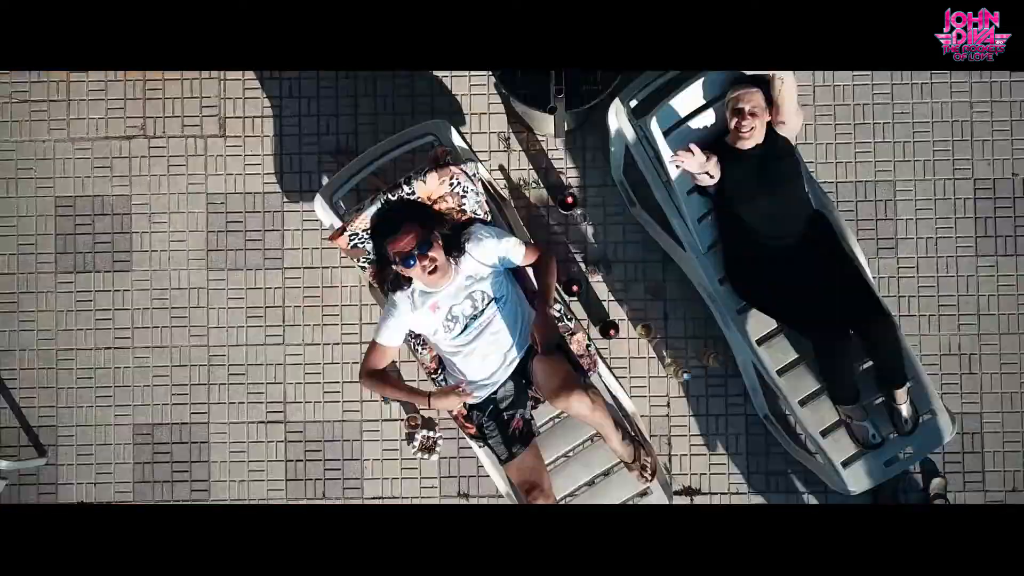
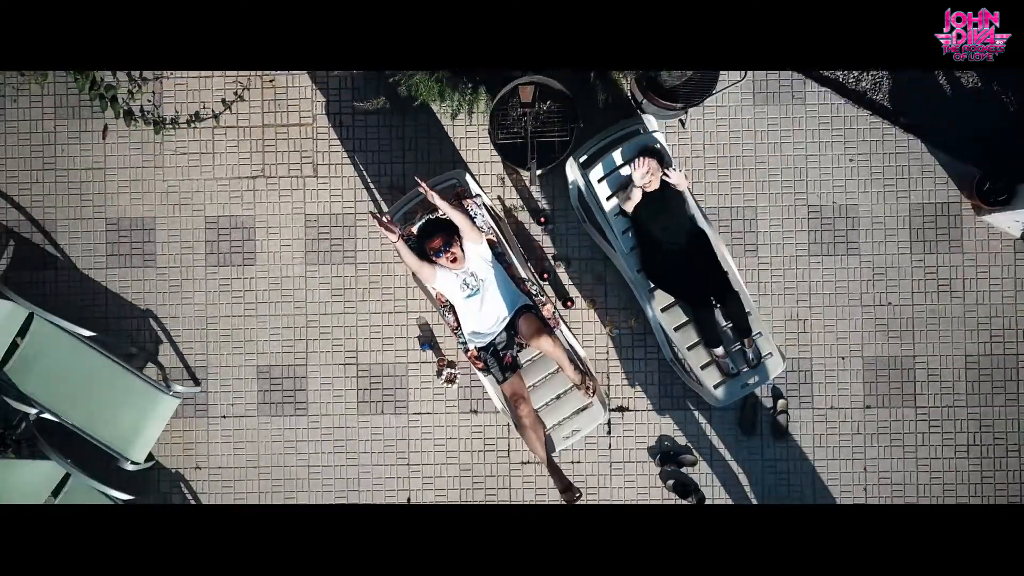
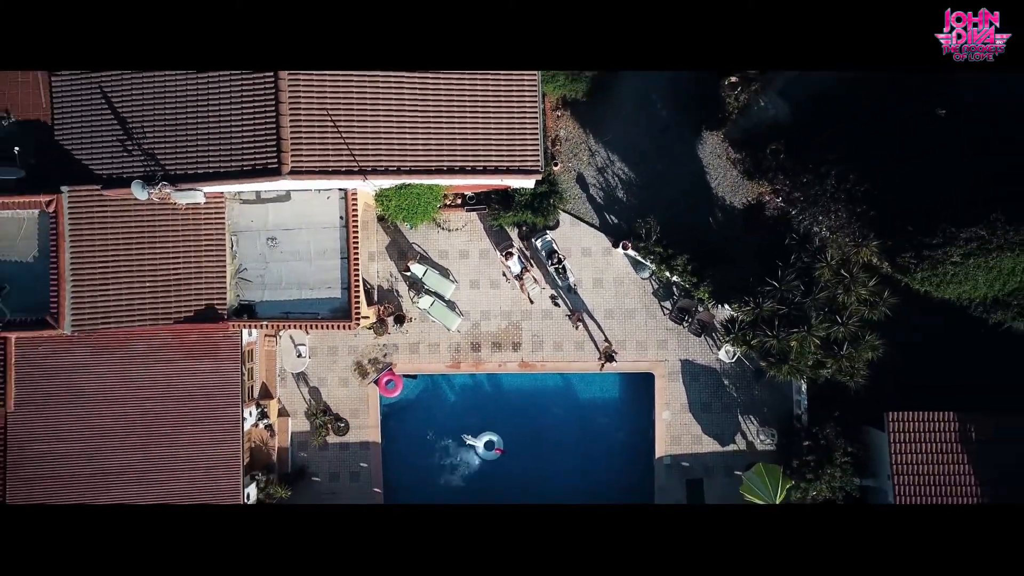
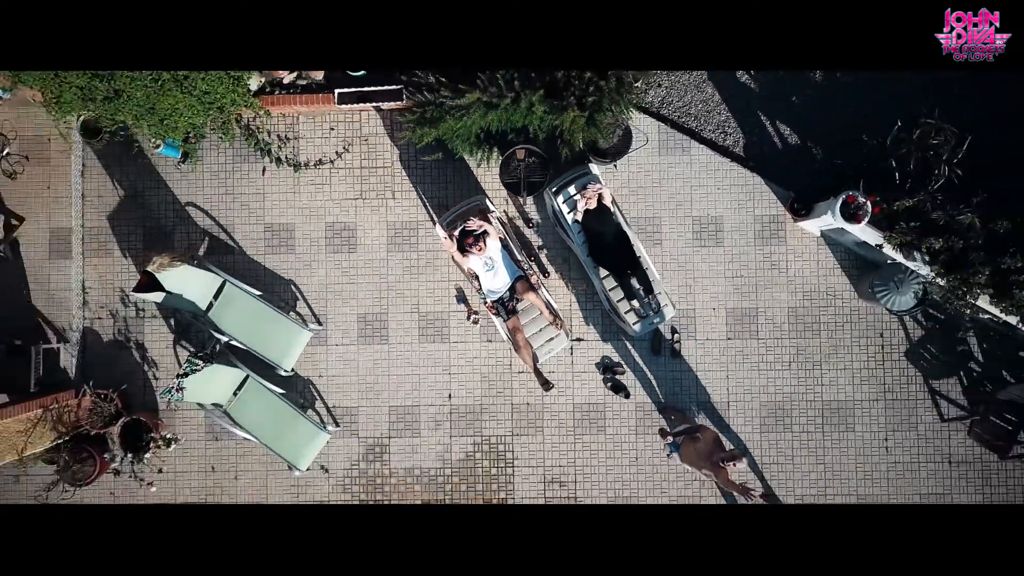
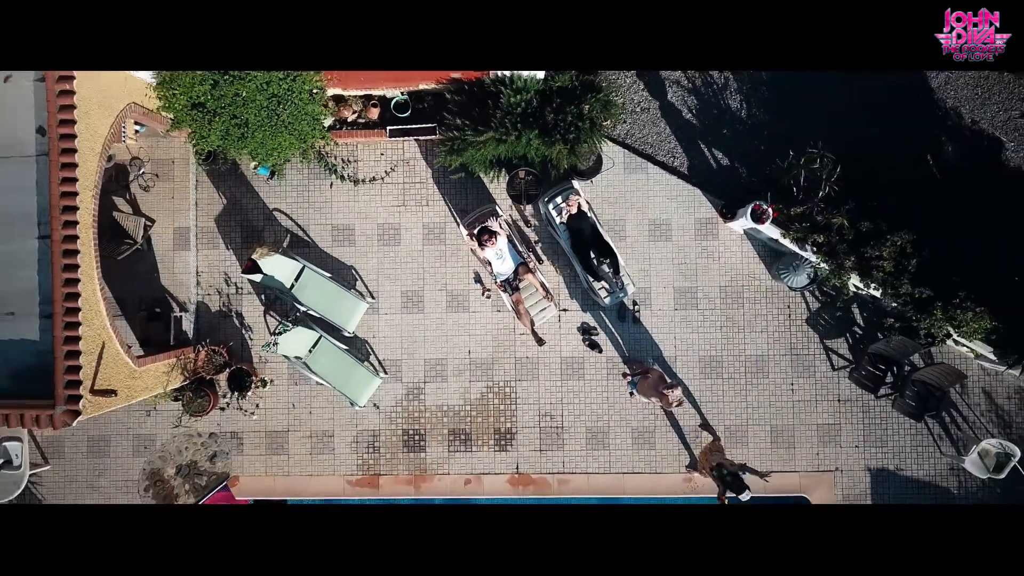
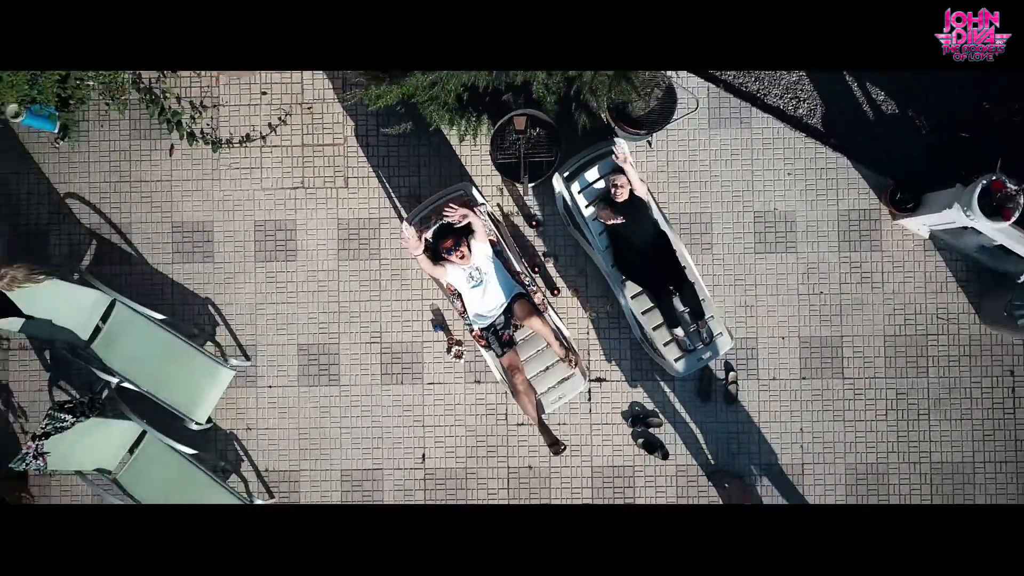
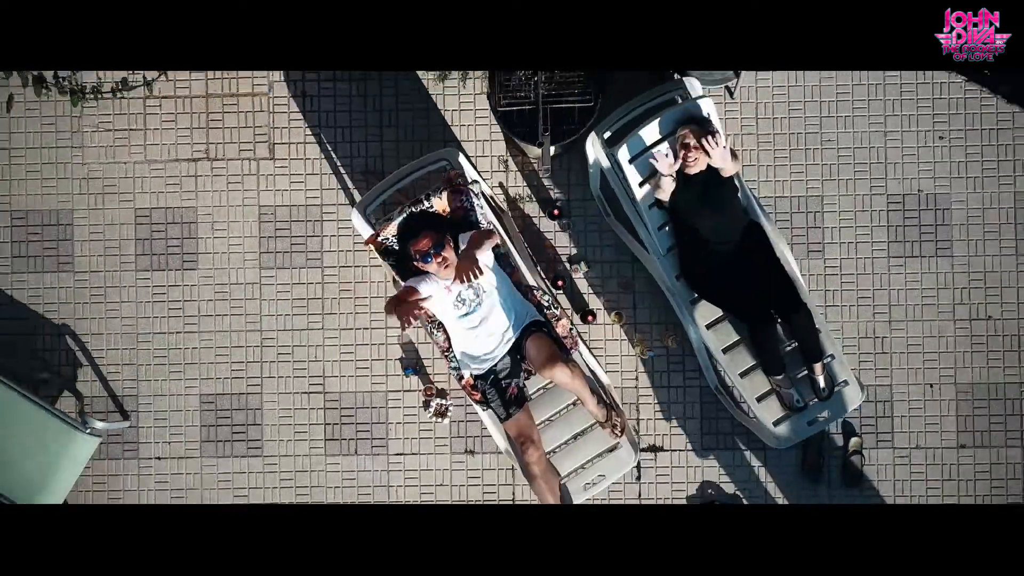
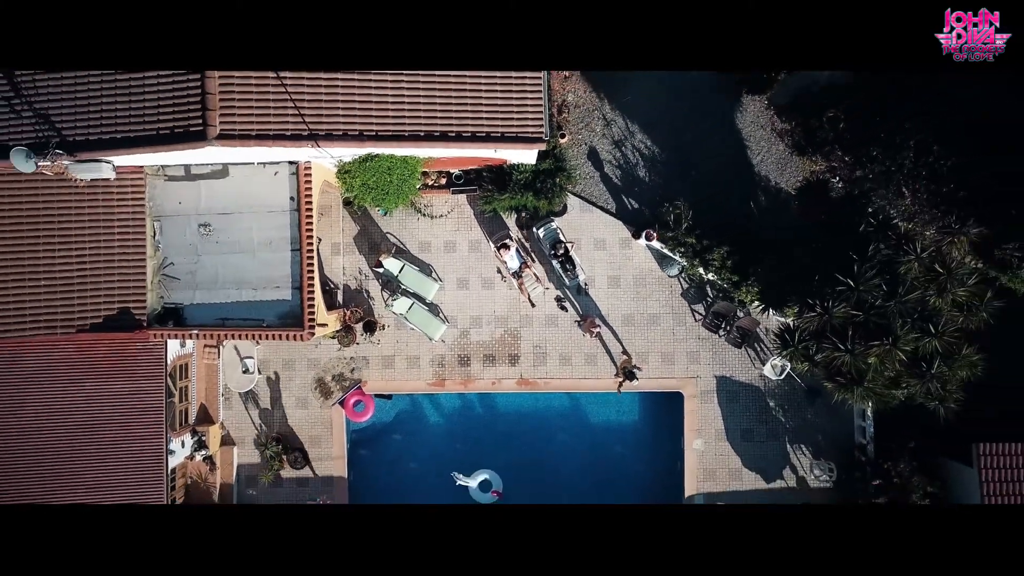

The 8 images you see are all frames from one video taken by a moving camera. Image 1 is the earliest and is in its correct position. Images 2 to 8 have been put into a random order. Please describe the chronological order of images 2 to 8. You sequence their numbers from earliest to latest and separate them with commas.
7, 2, 6, 4, 5, 8, 3
